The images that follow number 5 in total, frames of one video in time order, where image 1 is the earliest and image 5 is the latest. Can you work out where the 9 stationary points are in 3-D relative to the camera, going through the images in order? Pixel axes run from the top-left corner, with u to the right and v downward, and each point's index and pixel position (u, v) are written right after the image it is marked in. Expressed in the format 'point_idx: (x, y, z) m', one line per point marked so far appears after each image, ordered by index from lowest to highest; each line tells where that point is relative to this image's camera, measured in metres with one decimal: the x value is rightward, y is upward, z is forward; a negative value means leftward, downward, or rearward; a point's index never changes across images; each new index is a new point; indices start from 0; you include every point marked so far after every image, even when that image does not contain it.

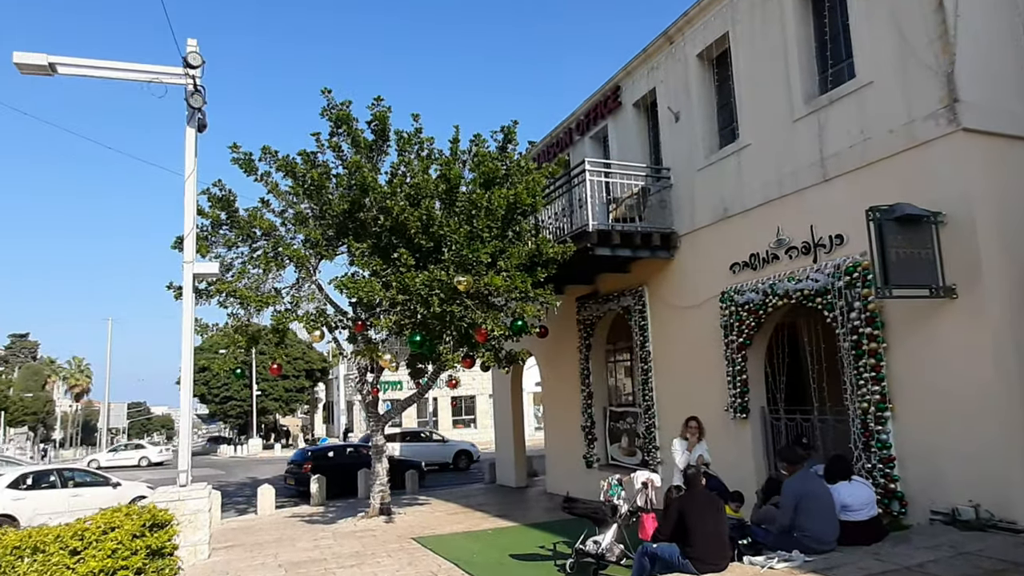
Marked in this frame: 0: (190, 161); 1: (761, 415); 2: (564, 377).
0: (-4.8, +1.9, +10.0) m
1: (+3.4, -1.7, +9.1) m
2: (+1.1, -1.9, +14.1) m
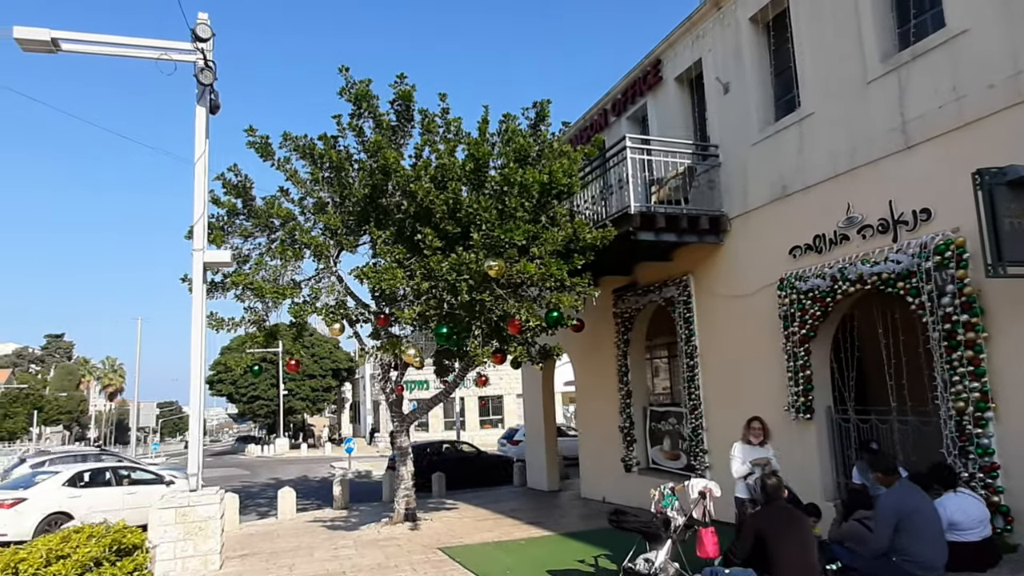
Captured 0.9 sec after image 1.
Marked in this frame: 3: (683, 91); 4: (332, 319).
0: (-4.3, +2.0, +9.3) m
1: (+3.8, -1.6, +8.1) m
2: (+1.7, -1.7, +13.2) m
3: (+2.8, +3.2, +10.9) m
4: (-2.8, -0.5, +10.3) m
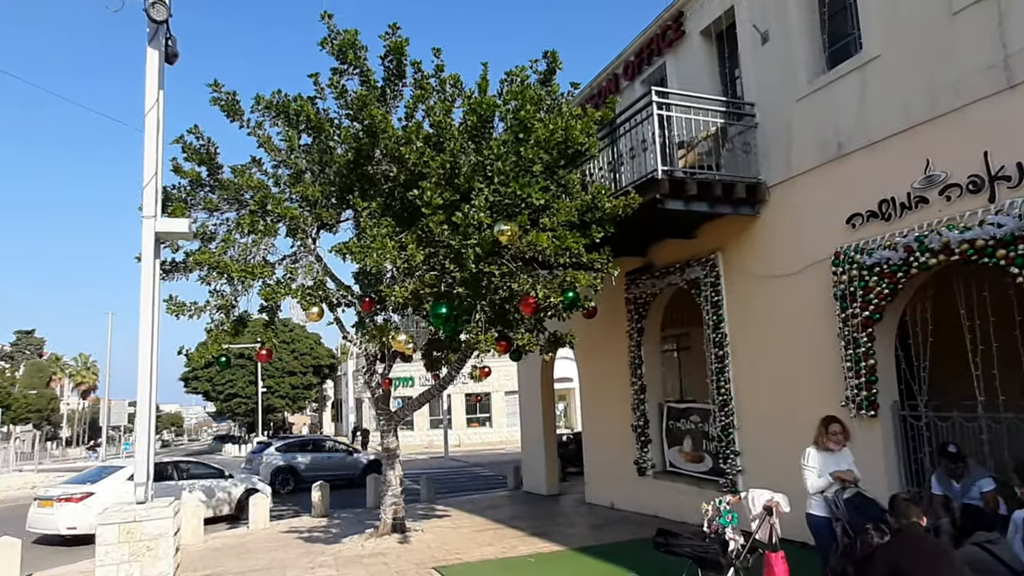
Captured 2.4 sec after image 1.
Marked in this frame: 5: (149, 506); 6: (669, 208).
0: (-4.2, +2.3, +7.9) m
1: (+4.0, -1.3, +6.9) m
2: (+1.7, -1.4, +11.9) m
3: (+2.9, +3.5, +9.7) m
4: (-2.7, -0.2, +8.9) m
5: (-4.0, -2.4, +7.3) m
6: (+1.9, +1.0, +8.2) m
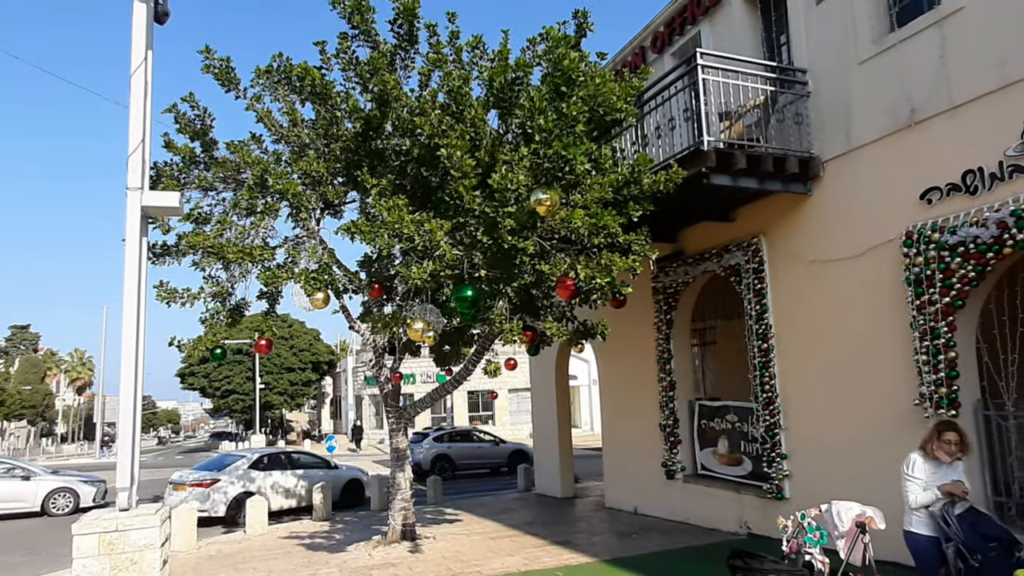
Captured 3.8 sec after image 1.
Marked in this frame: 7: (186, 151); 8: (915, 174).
0: (-3.9, +2.5, +7.0) m
1: (+4.3, -1.1, +6.1) m
2: (+2.0, -1.2, +11.1) m
3: (+3.2, +3.7, +8.8) m
4: (-2.4, 0.0, +8.1) m
5: (-3.7, -2.2, +6.4) m
6: (+2.2, +1.2, +7.4) m
7: (-4.6, +1.9, +9.4) m
8: (+4.0, +1.1, +6.6) m
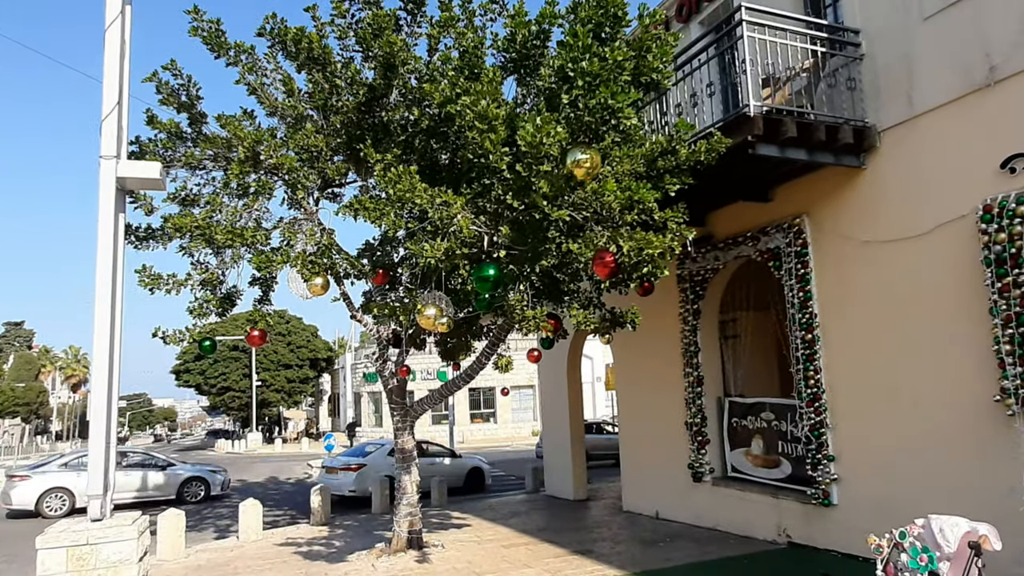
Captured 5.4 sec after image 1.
0: (-3.7, +2.7, +6.2) m
1: (+4.5, -1.0, +5.4) m
2: (+2.2, -1.1, +10.3) m
3: (+3.4, +3.9, +8.1) m
4: (-2.2, +0.2, +7.3) m
5: (-3.4, -2.0, +5.7) m
6: (+2.5, +1.3, +6.6) m
7: (-4.4, +2.1, +8.6) m
8: (+4.2, +1.3, +5.8) m
